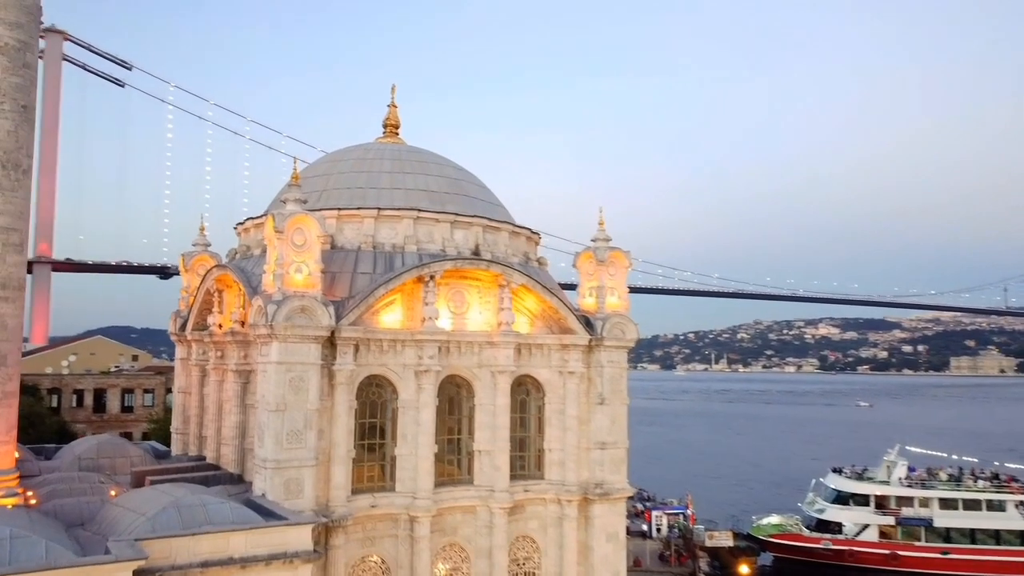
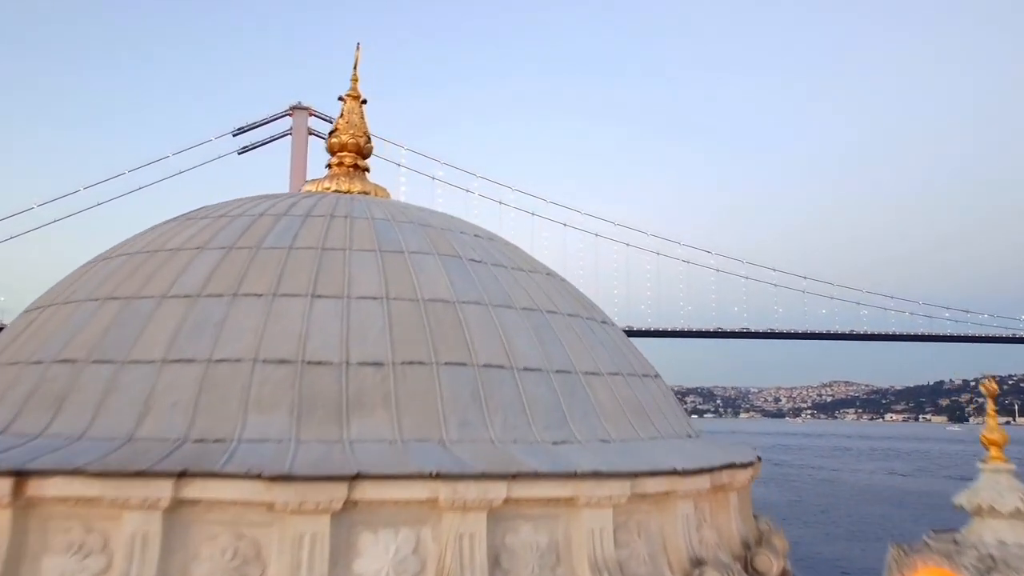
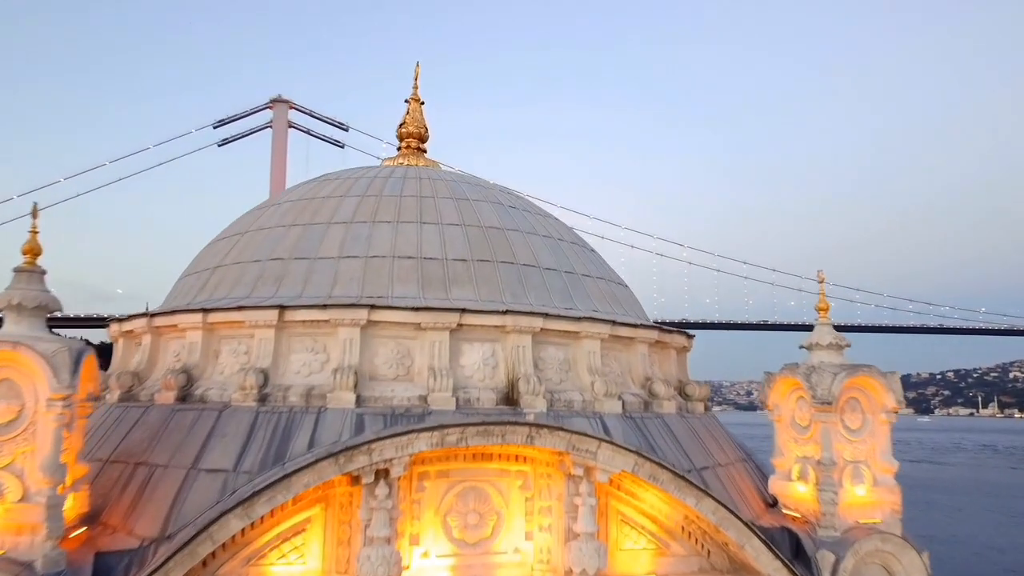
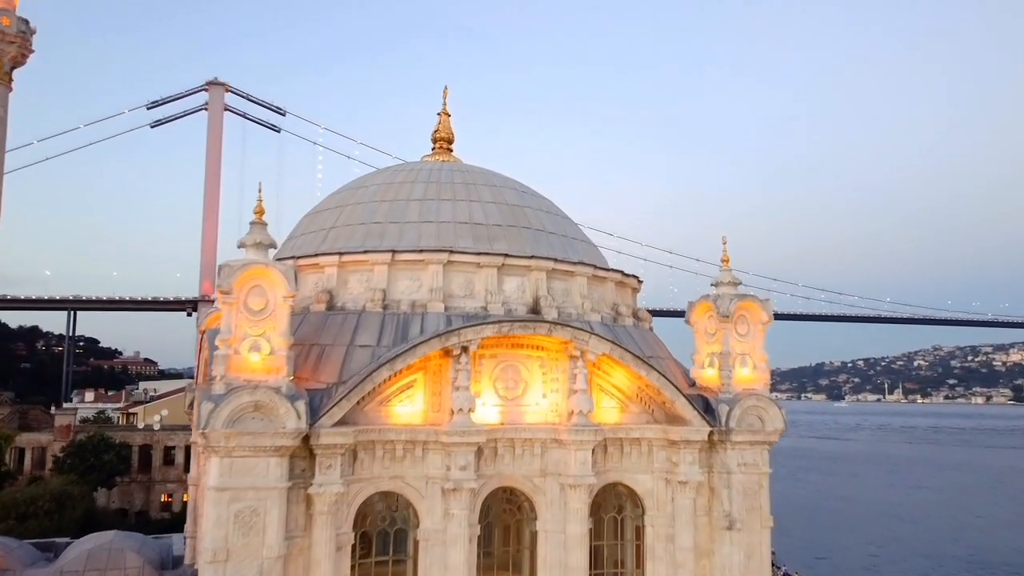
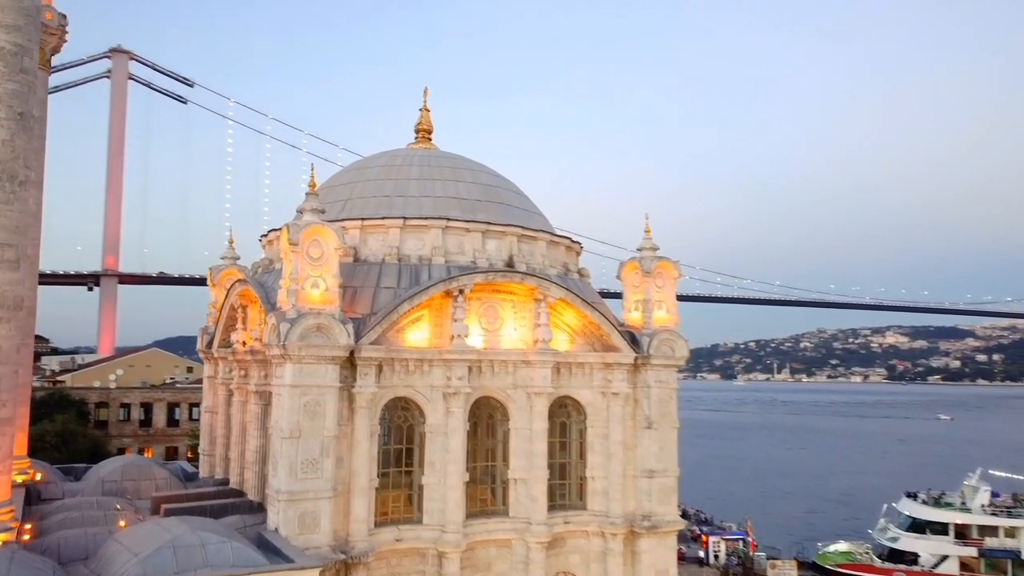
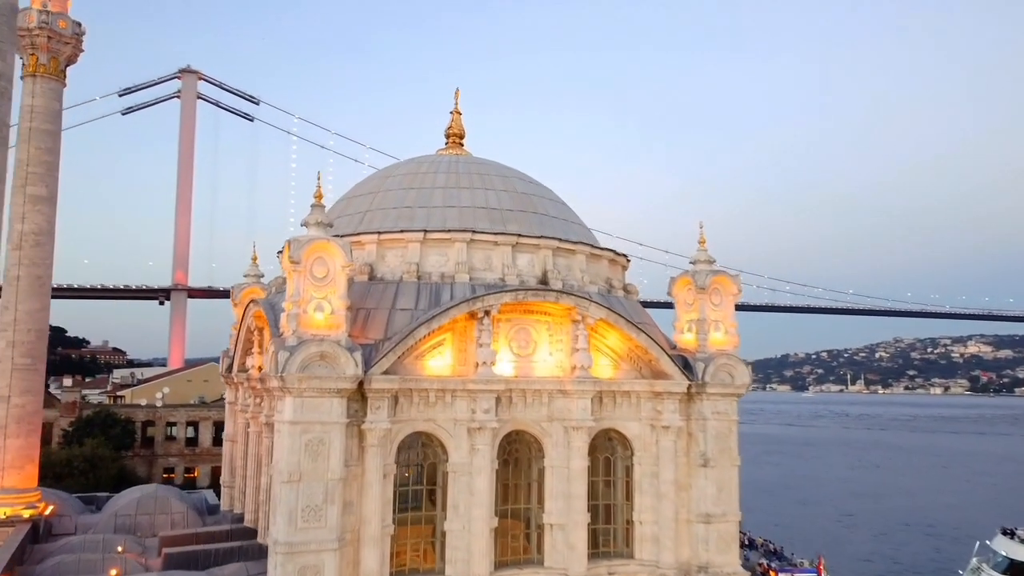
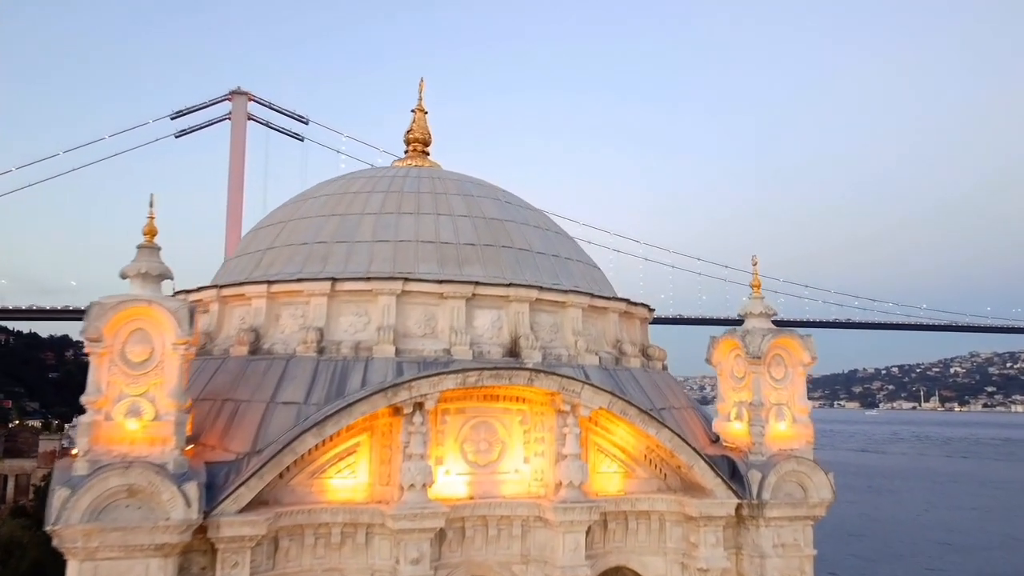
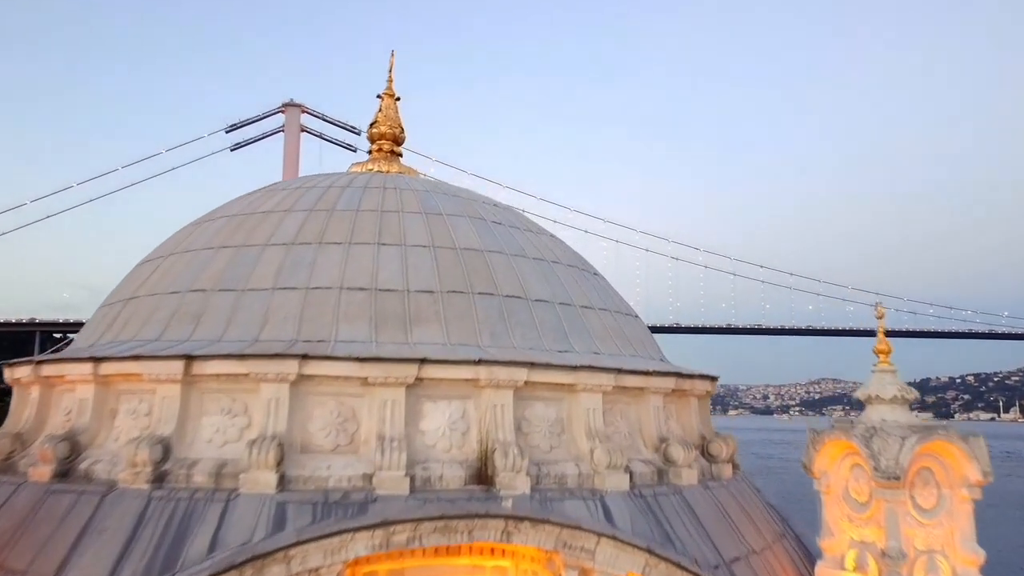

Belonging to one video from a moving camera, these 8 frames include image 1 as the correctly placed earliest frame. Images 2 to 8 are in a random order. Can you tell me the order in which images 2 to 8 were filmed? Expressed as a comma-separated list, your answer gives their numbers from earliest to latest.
5, 6, 4, 7, 3, 8, 2
